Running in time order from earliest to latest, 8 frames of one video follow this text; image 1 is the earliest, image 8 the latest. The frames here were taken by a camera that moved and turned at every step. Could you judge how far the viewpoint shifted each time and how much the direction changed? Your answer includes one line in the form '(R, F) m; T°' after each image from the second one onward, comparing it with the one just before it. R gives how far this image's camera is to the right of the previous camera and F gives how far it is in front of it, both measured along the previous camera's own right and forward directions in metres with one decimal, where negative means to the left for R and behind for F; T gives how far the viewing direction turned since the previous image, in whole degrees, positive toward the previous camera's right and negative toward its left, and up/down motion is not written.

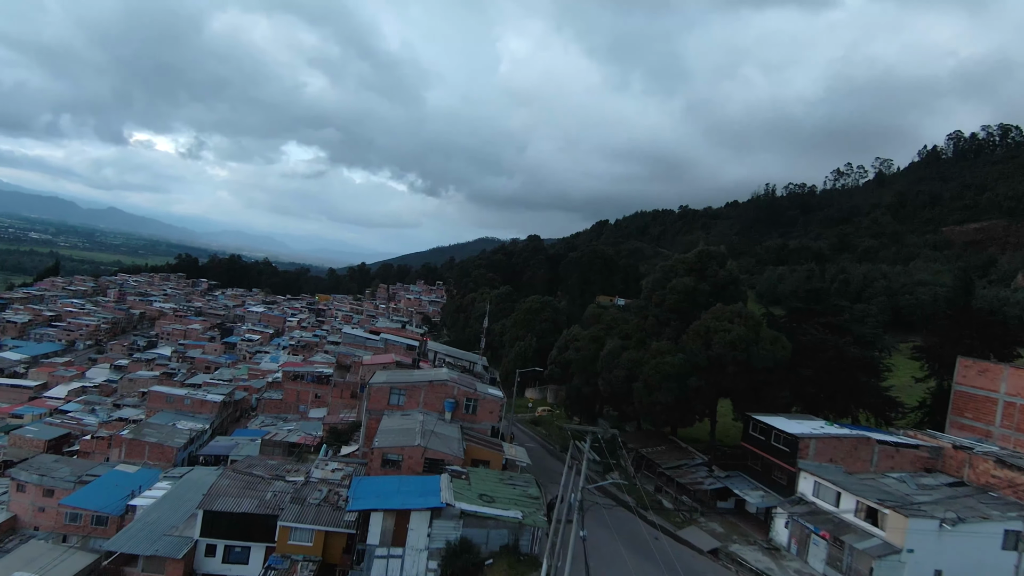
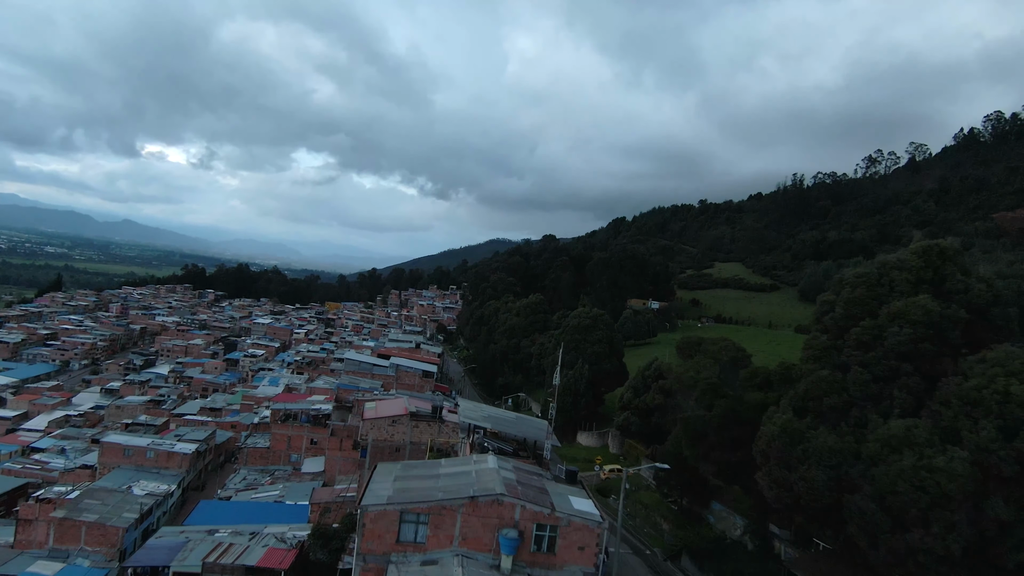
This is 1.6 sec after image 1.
(-0.7, +3.4) m; -1°
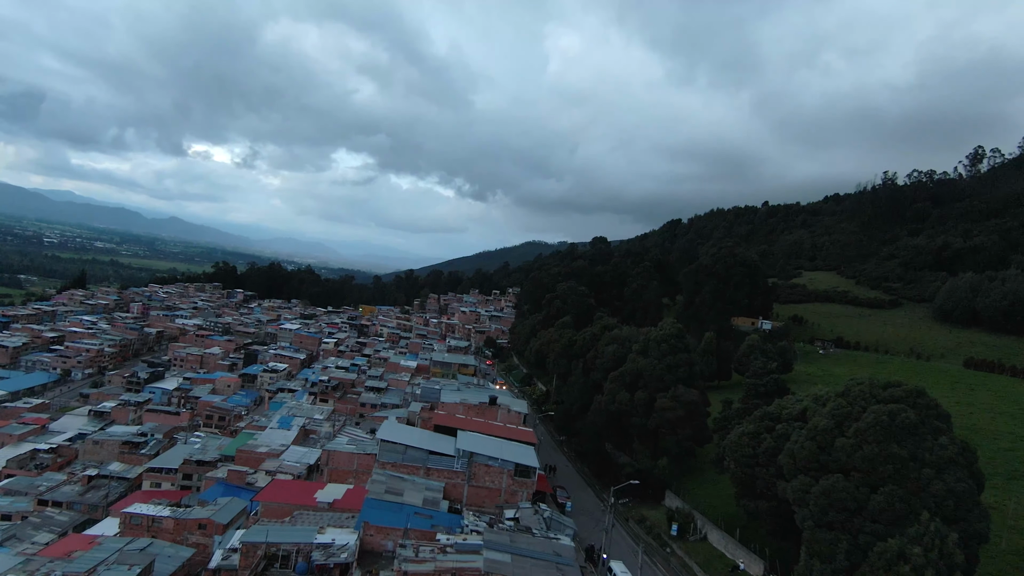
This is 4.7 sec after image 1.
(-2.0, +6.7) m; -3°
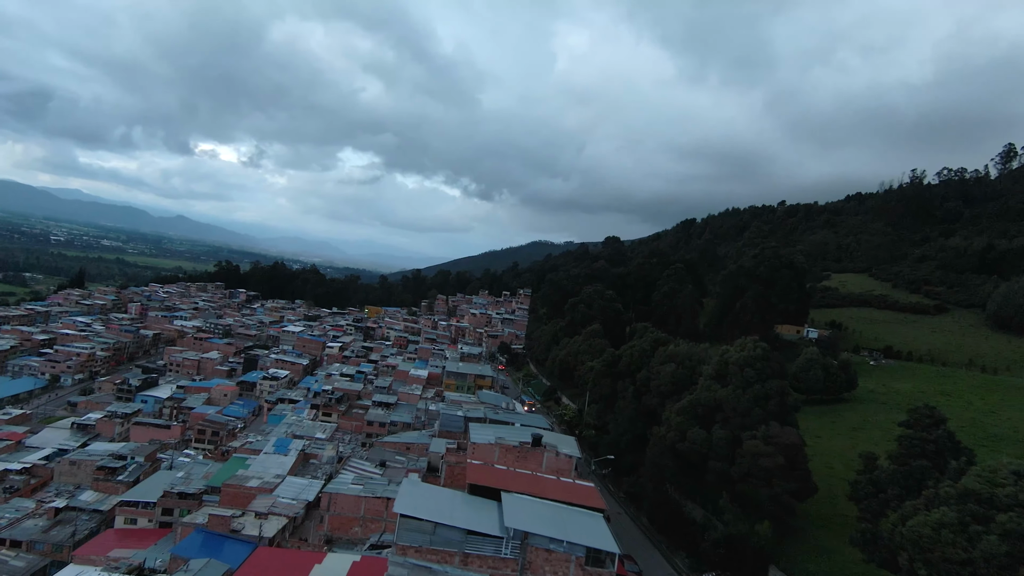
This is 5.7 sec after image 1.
(-0.7, +2.4) m; -1°
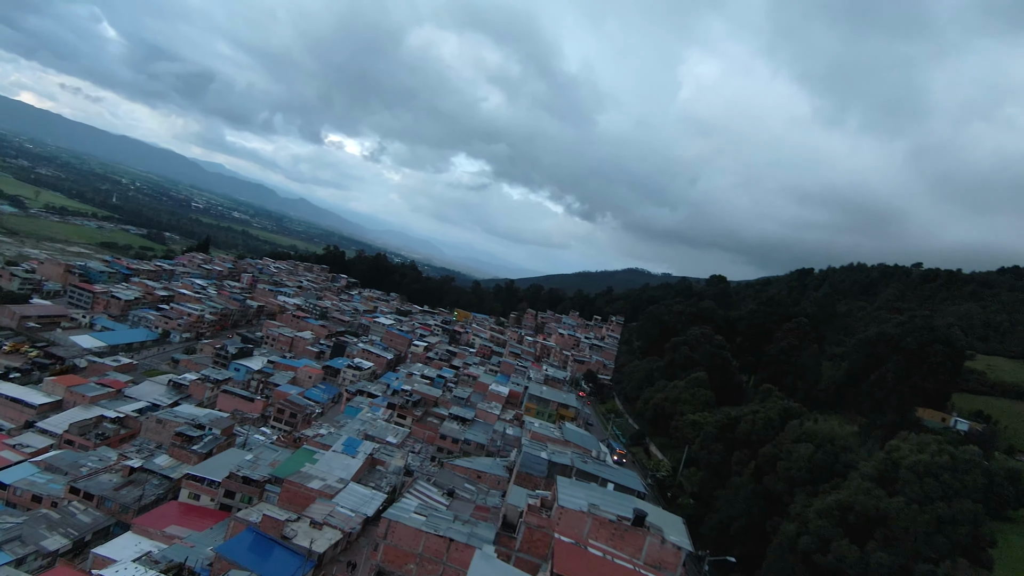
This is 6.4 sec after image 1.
(-0.5, +1.5) m; -9°
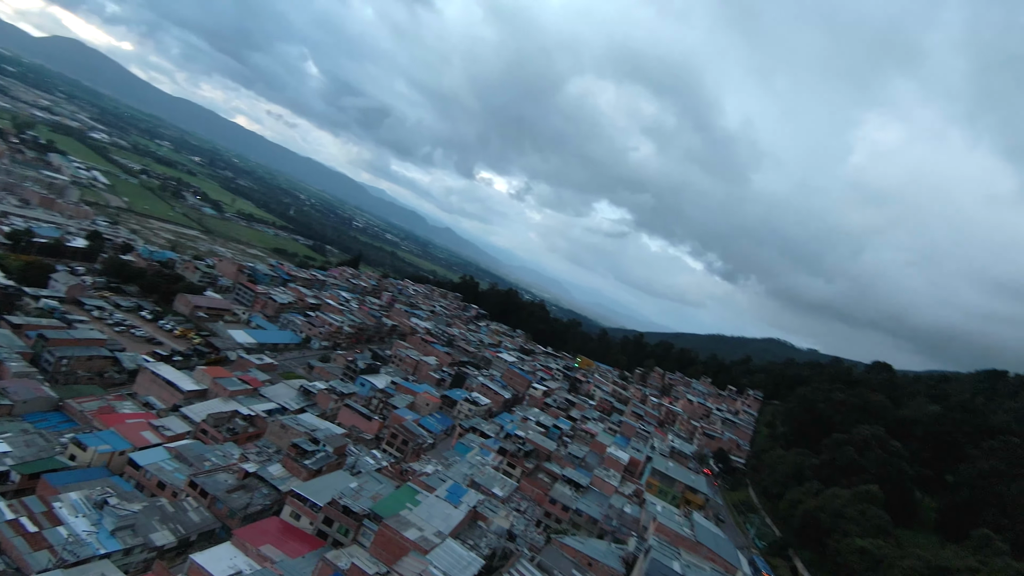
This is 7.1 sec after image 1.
(-0.4, +1.4) m; -13°
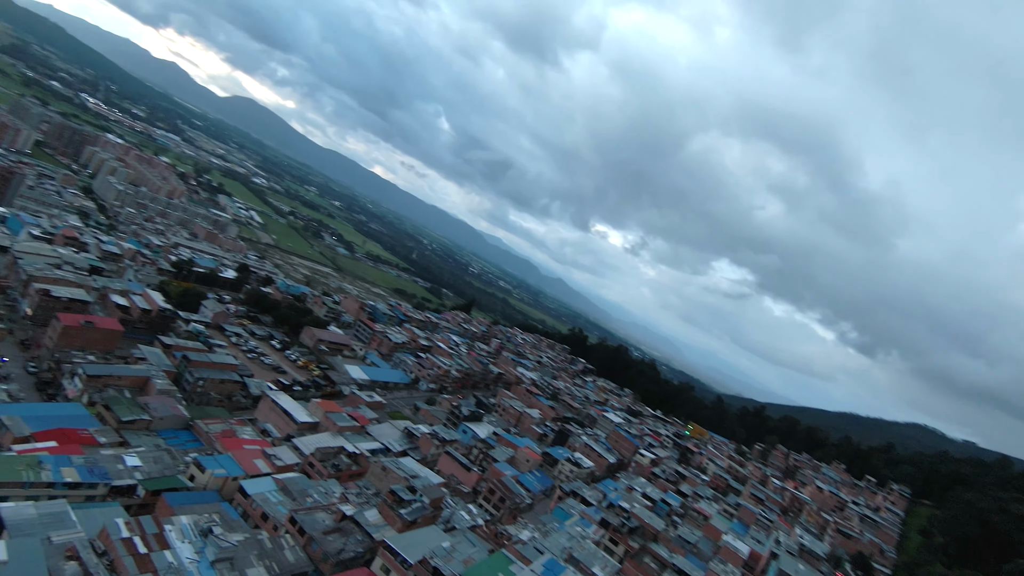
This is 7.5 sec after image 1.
(-0.2, +0.8) m; -11°
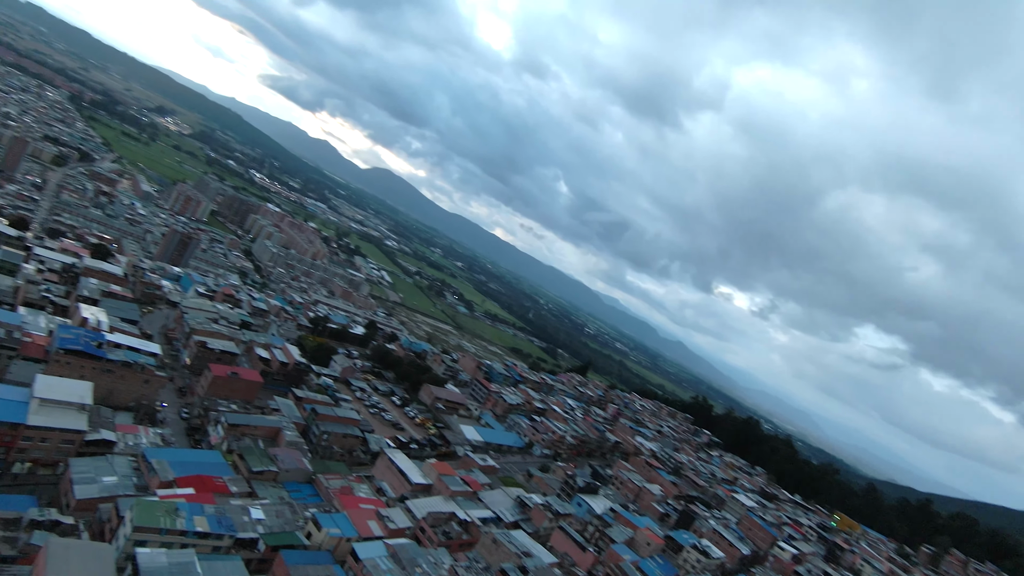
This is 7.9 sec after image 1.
(-0.2, +0.7) m; -12°
